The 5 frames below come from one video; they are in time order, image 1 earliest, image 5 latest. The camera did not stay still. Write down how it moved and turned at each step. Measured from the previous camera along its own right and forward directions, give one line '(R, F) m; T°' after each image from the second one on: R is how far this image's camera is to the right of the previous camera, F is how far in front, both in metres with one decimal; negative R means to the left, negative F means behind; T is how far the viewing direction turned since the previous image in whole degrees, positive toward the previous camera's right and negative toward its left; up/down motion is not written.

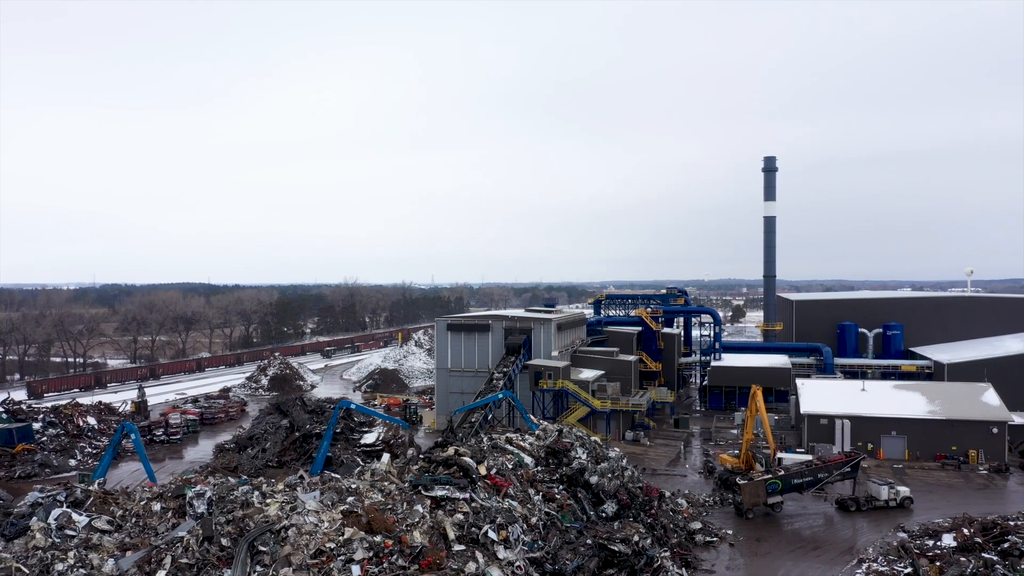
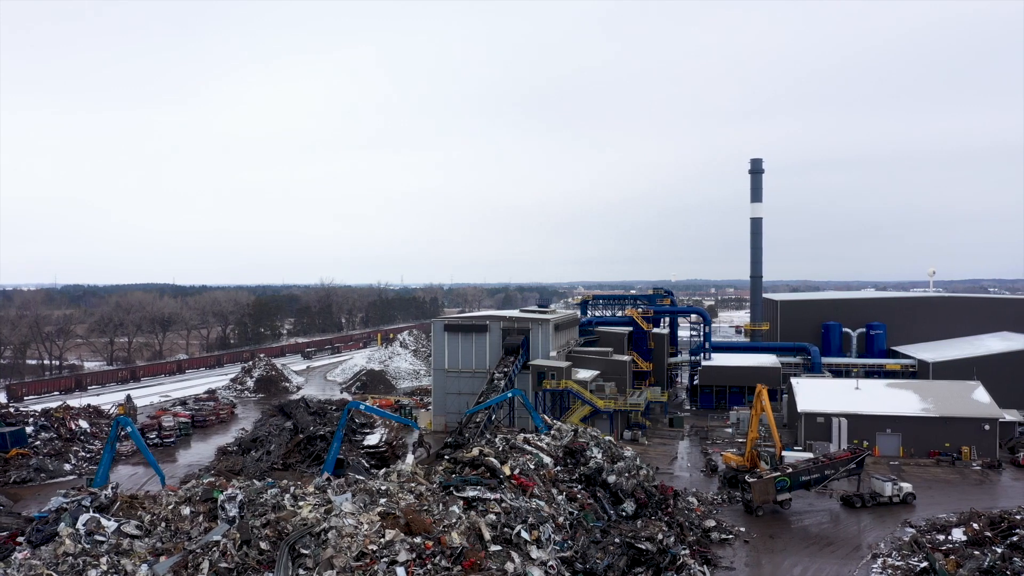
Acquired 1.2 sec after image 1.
(-0.7, 0.0) m; +2°
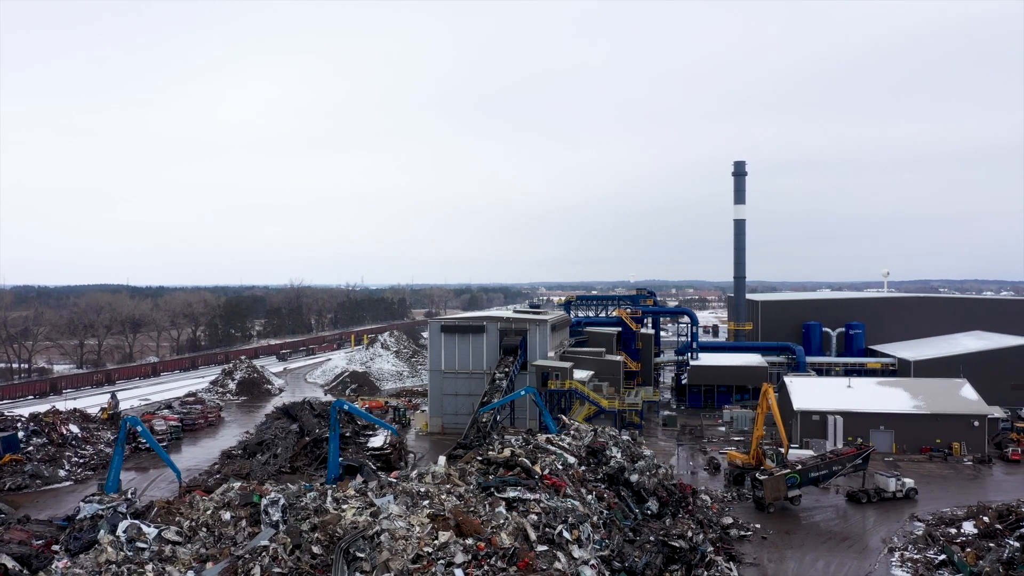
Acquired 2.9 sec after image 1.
(-0.9, 0.0) m; +2°
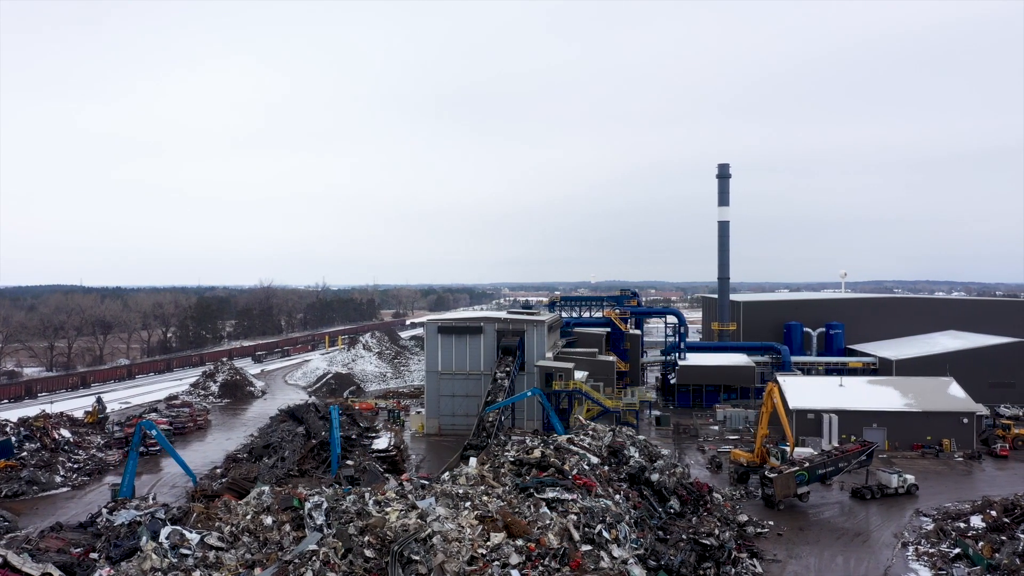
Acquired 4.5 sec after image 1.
(-0.8, 0.0) m; +2°
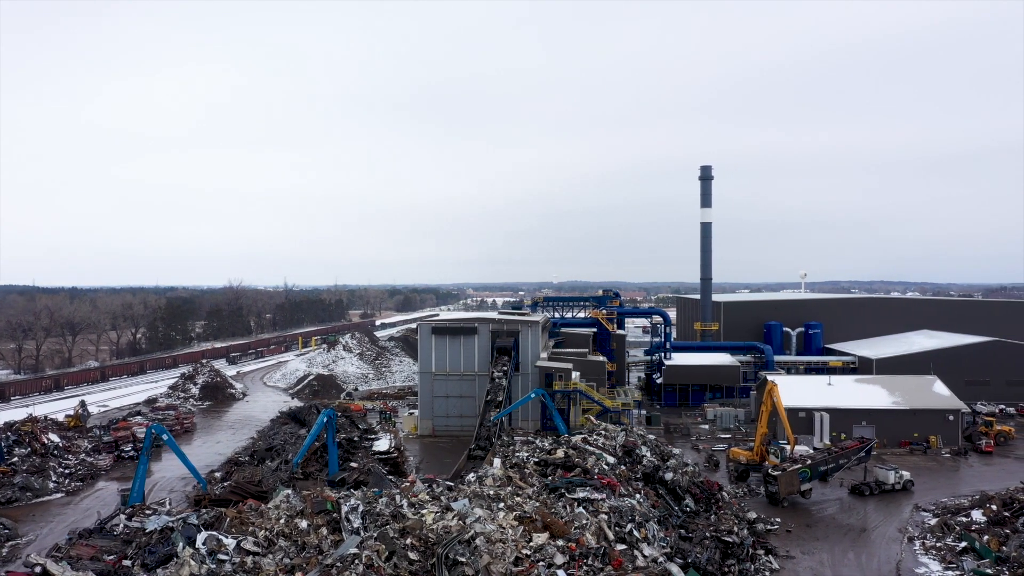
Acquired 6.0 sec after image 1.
(-0.7, 0.0) m; +2°
